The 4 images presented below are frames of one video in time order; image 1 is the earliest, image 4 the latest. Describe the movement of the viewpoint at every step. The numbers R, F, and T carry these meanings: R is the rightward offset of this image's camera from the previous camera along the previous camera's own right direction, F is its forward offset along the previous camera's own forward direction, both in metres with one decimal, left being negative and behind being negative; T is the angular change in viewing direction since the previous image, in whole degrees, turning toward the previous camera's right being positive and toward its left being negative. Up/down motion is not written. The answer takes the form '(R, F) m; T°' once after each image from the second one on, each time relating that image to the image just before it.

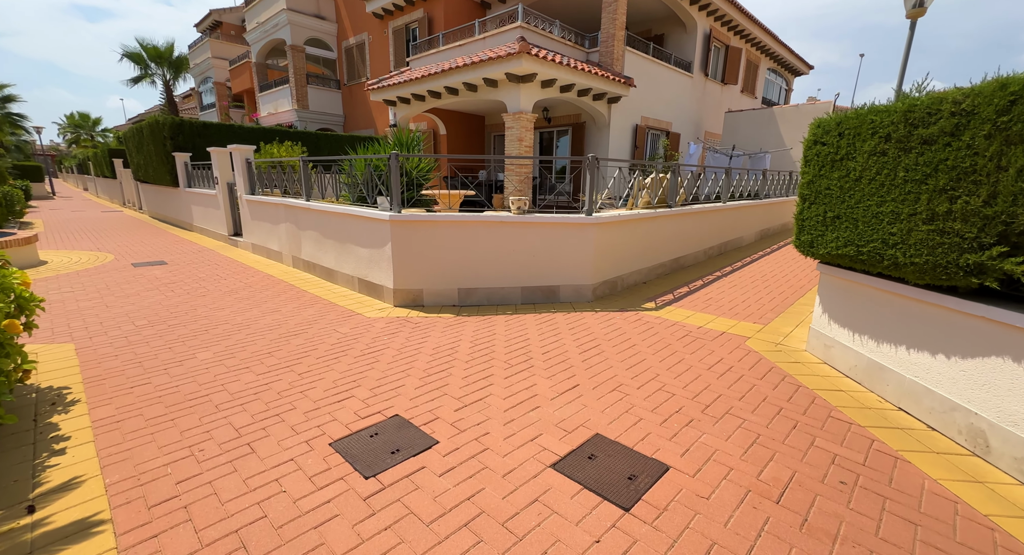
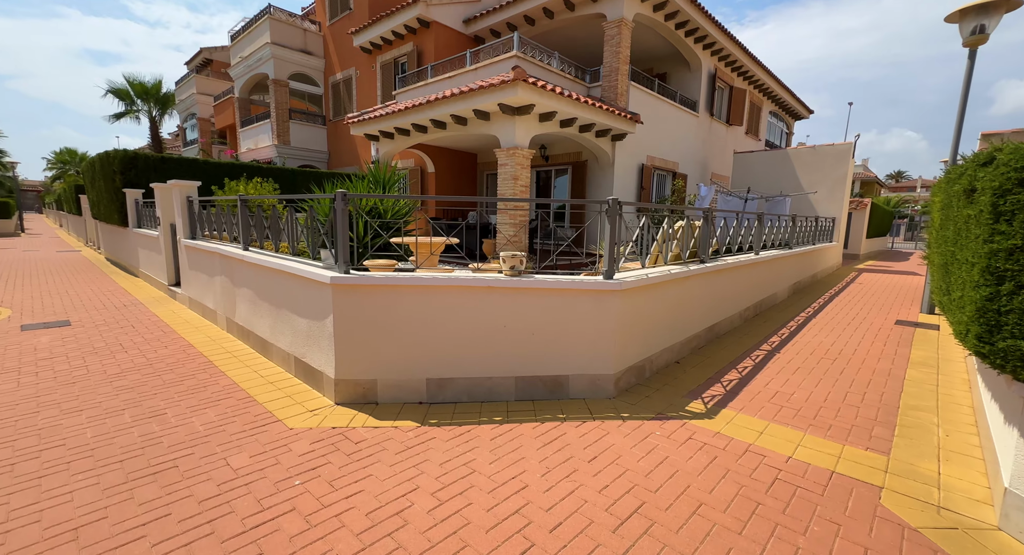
(0.0, +1.7) m; +1°
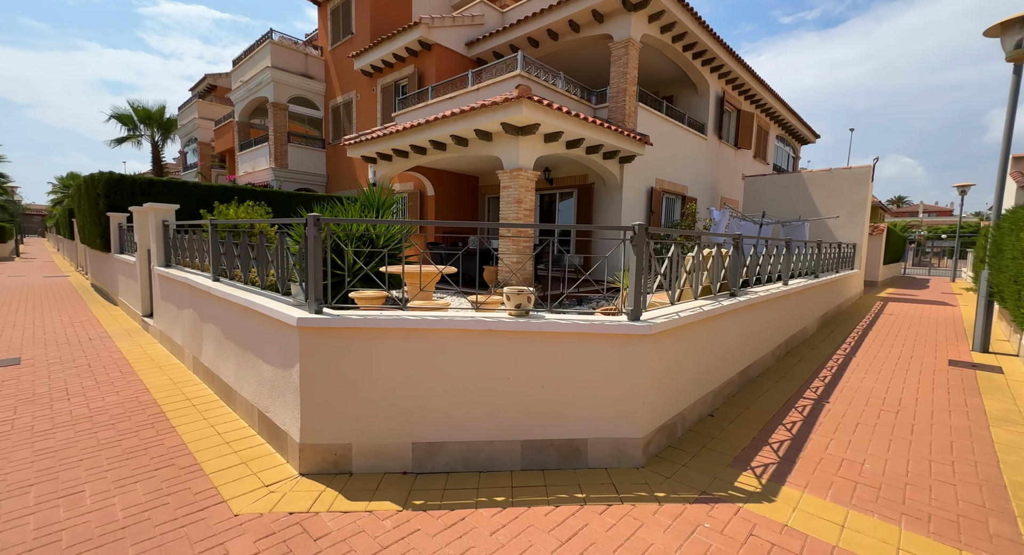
(0.0, +0.8) m; 0°
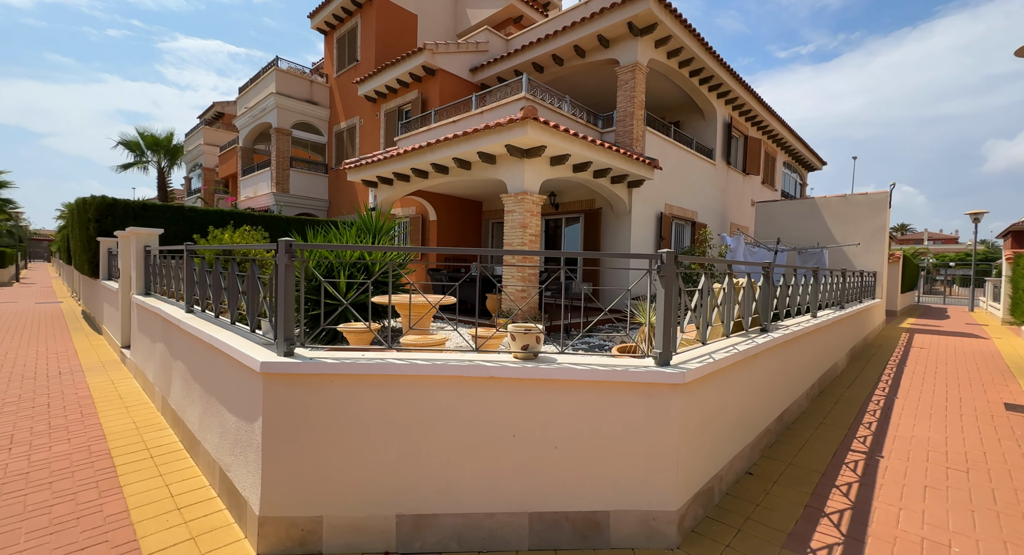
(0.0, +0.6) m; 0°
